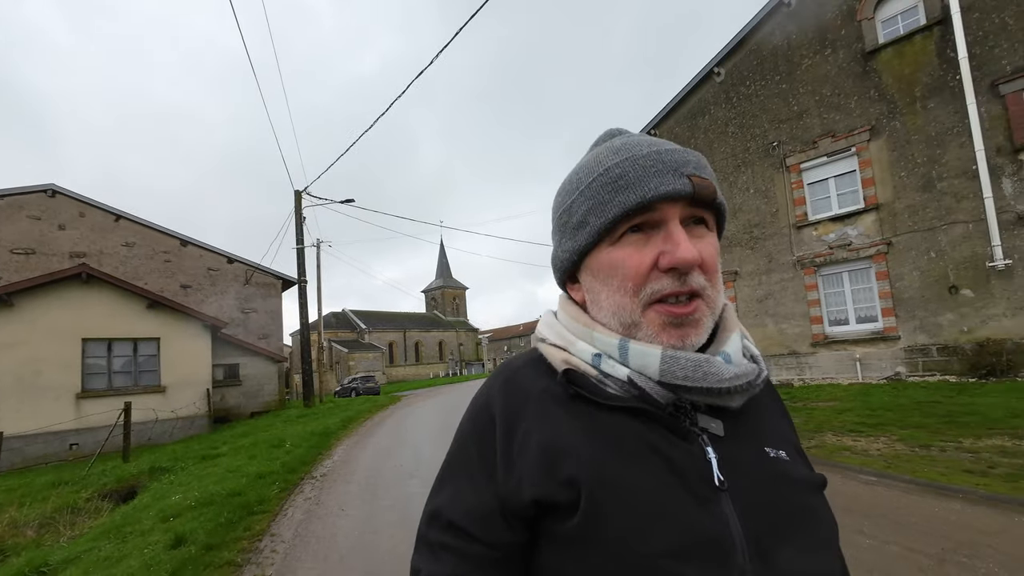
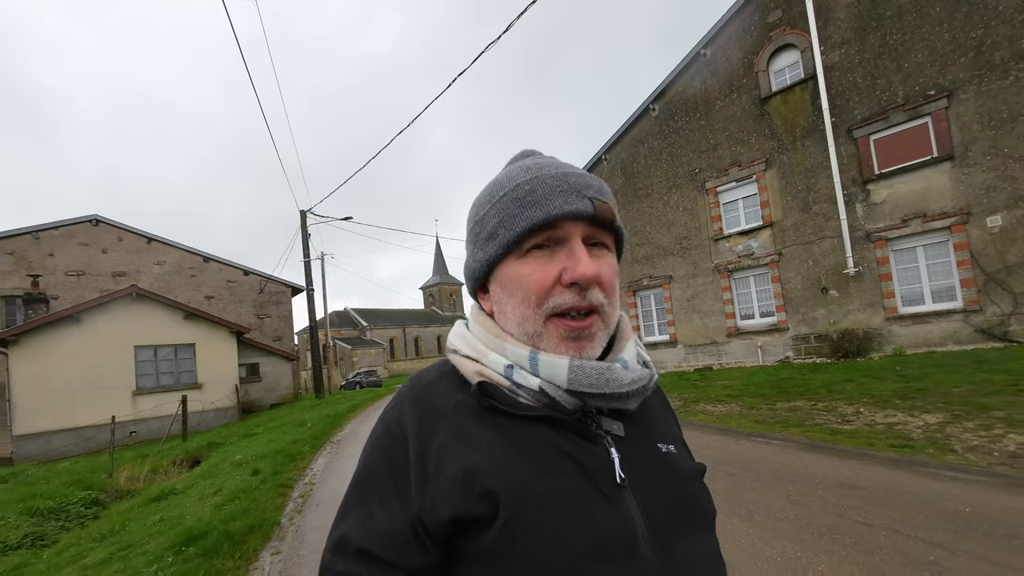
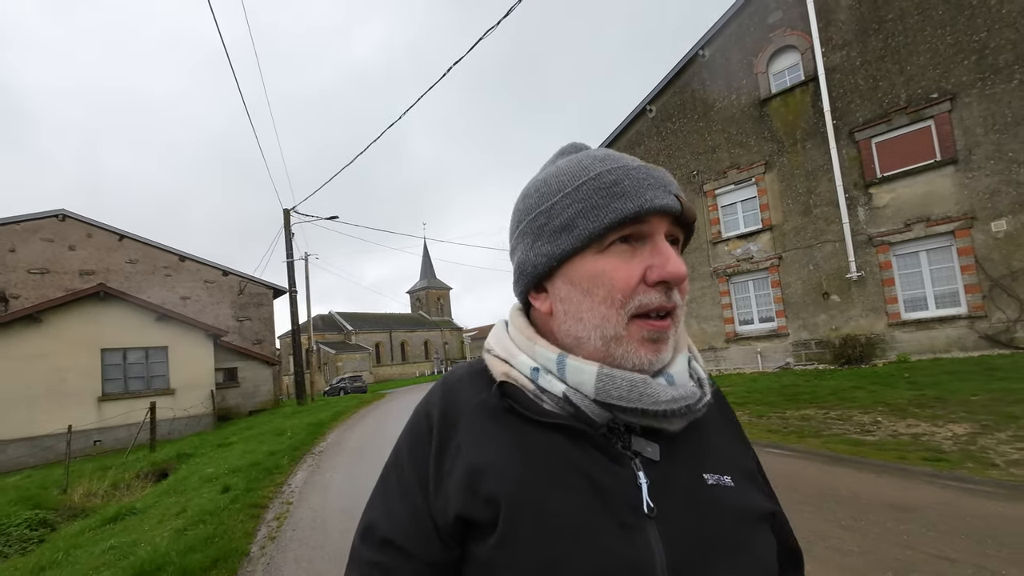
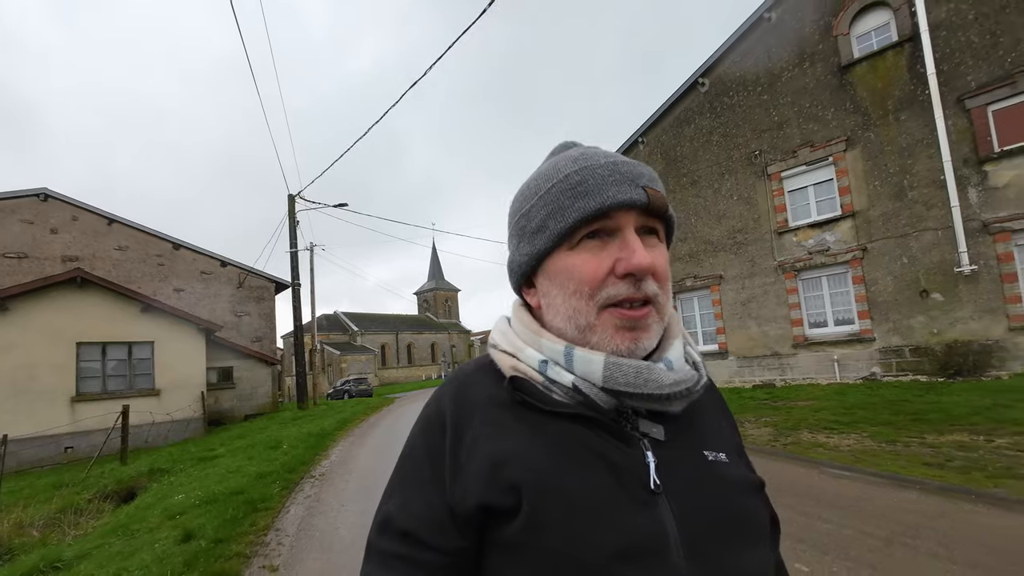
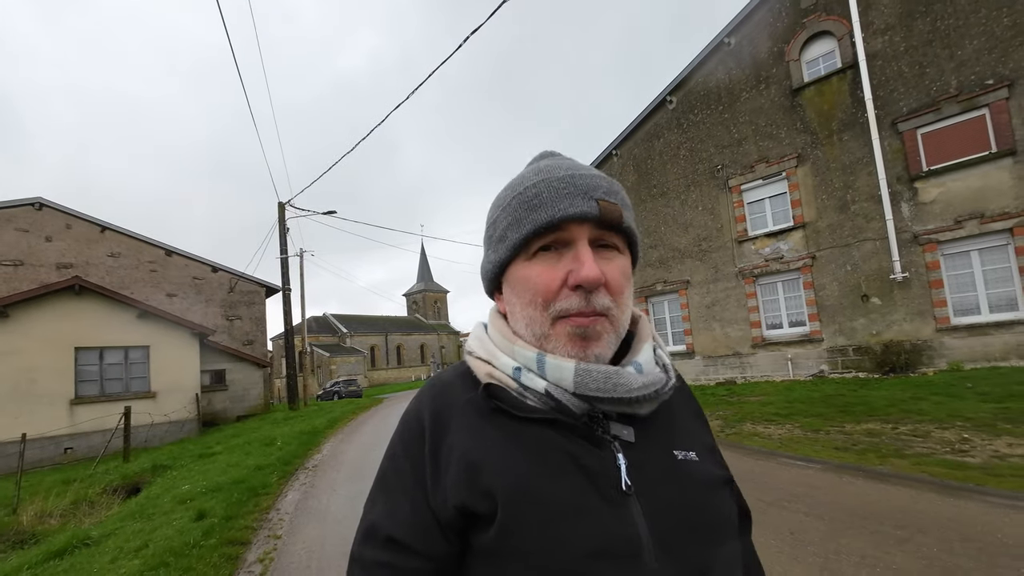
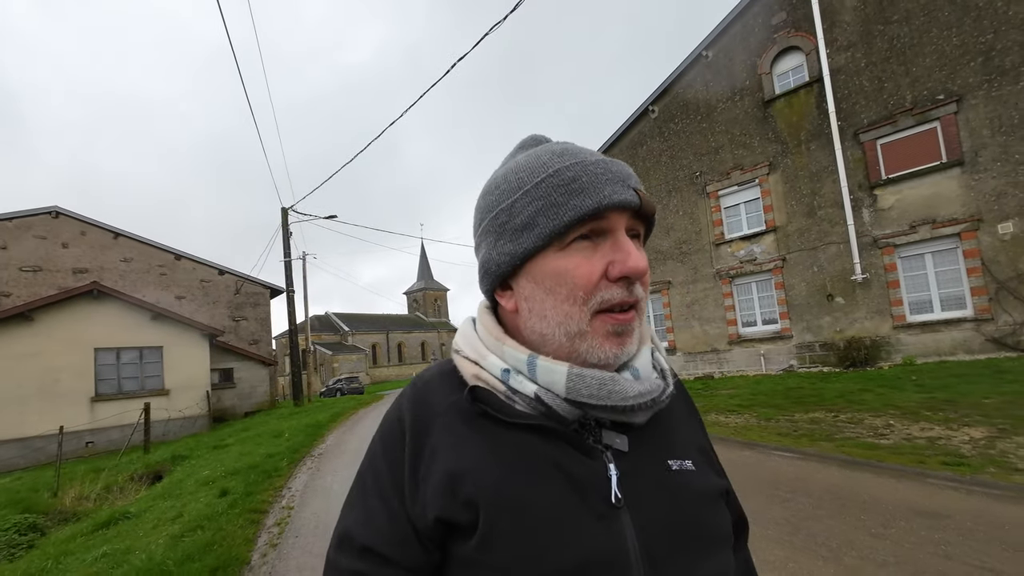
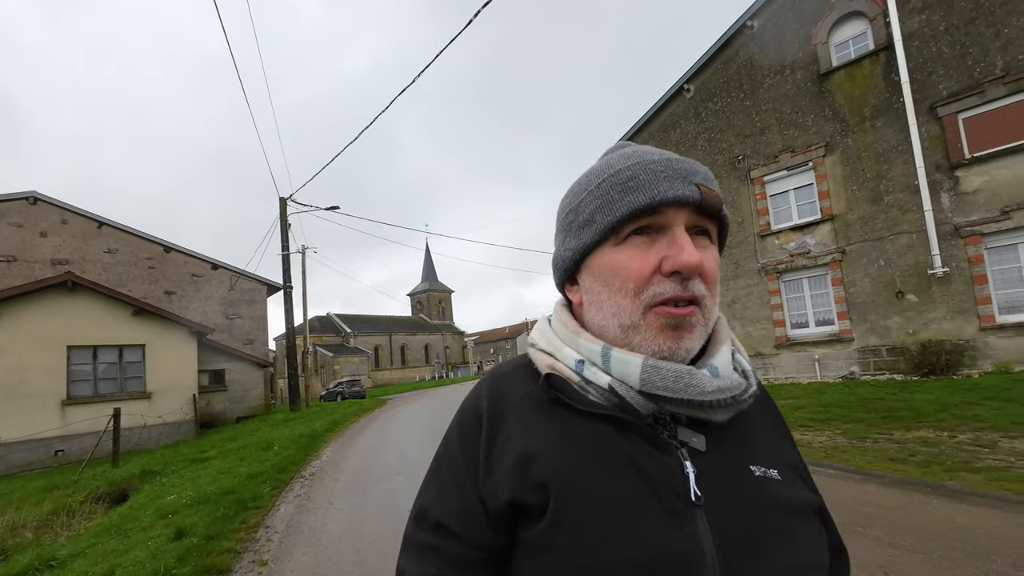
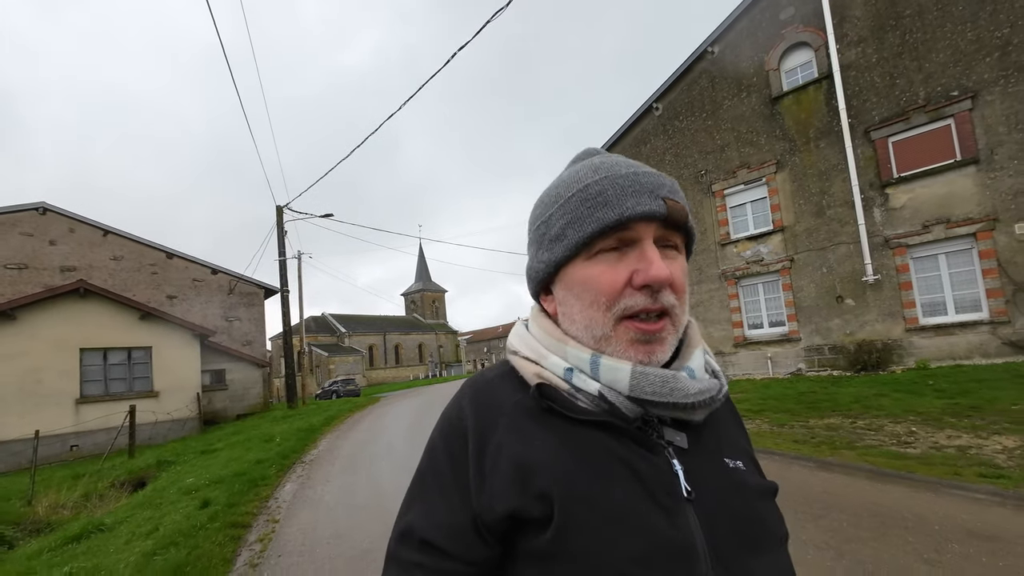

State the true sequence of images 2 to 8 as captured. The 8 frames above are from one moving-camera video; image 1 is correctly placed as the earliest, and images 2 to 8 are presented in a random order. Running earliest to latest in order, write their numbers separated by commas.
4, 7, 5, 8, 6, 3, 2
